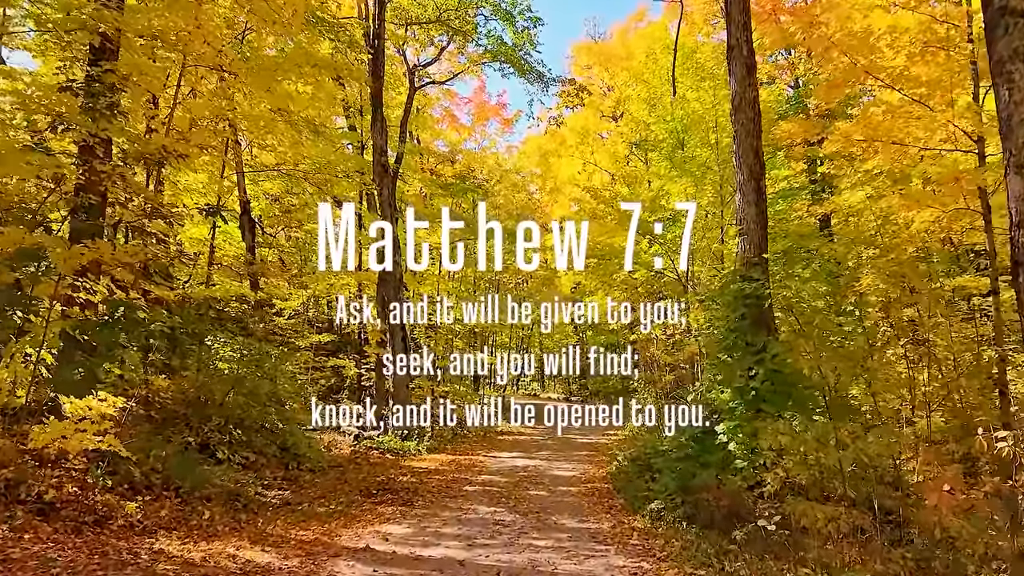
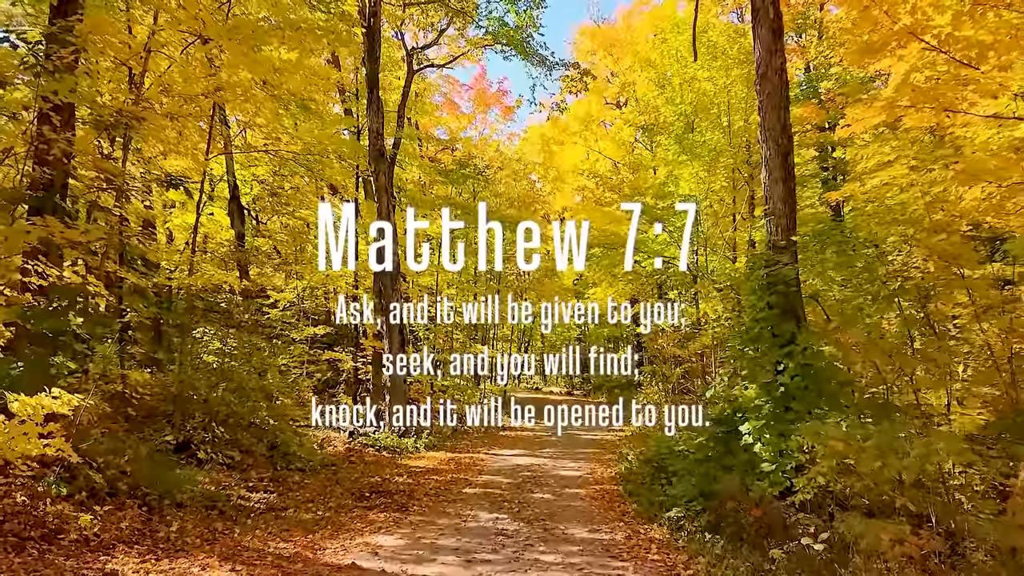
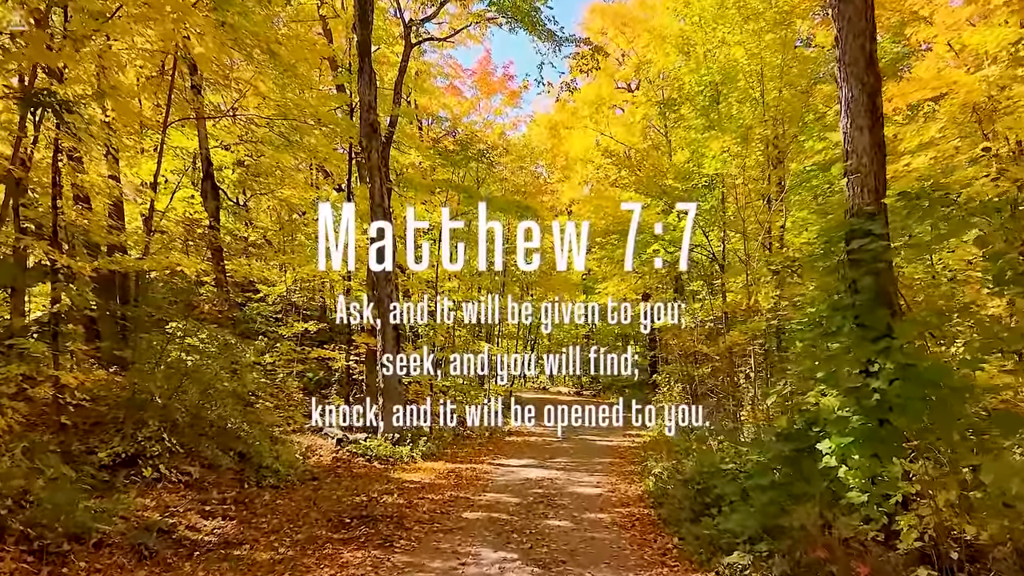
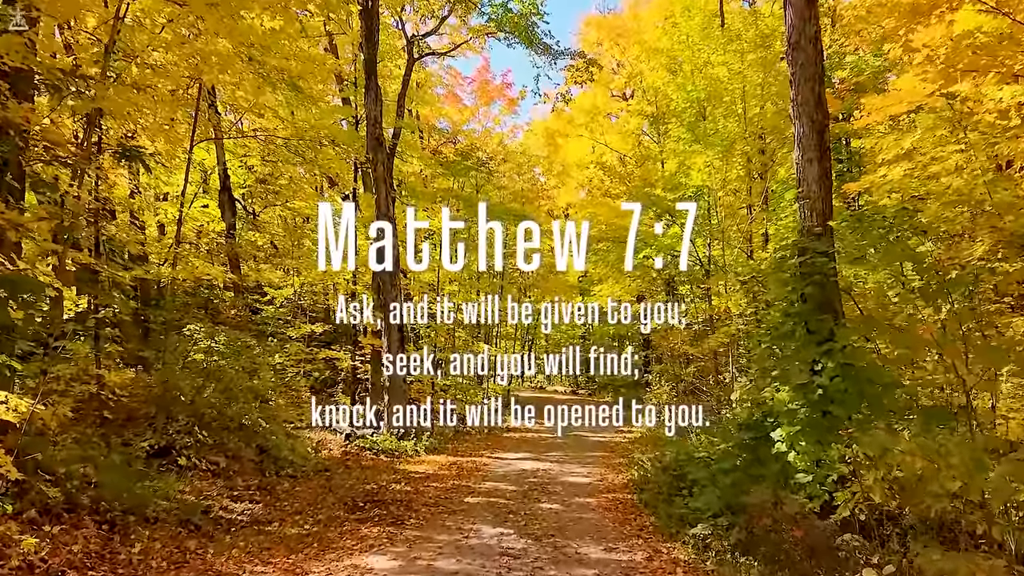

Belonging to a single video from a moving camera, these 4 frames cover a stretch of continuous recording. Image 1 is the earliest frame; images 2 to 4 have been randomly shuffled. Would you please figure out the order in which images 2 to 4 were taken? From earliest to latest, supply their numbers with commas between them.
2, 4, 3
